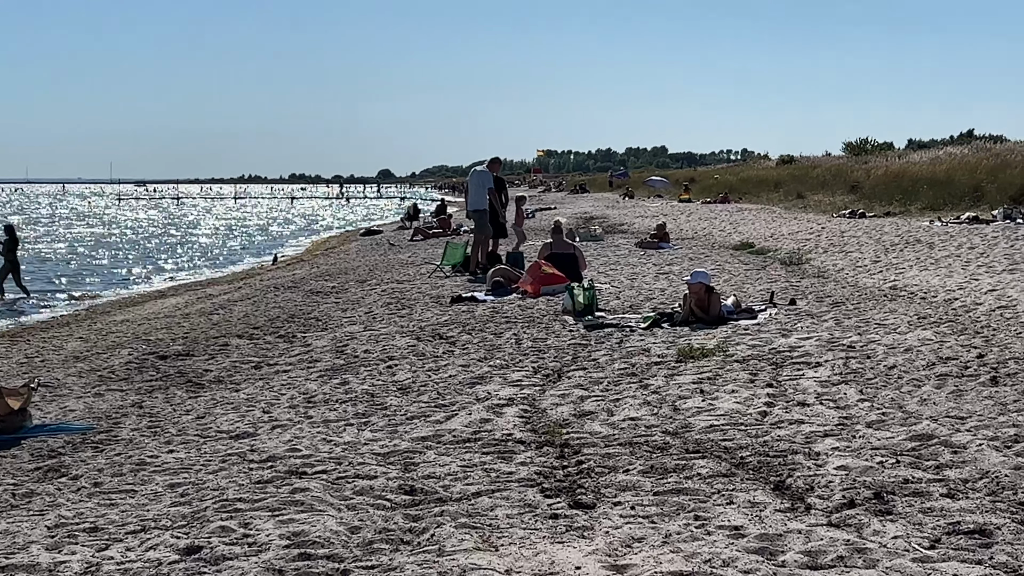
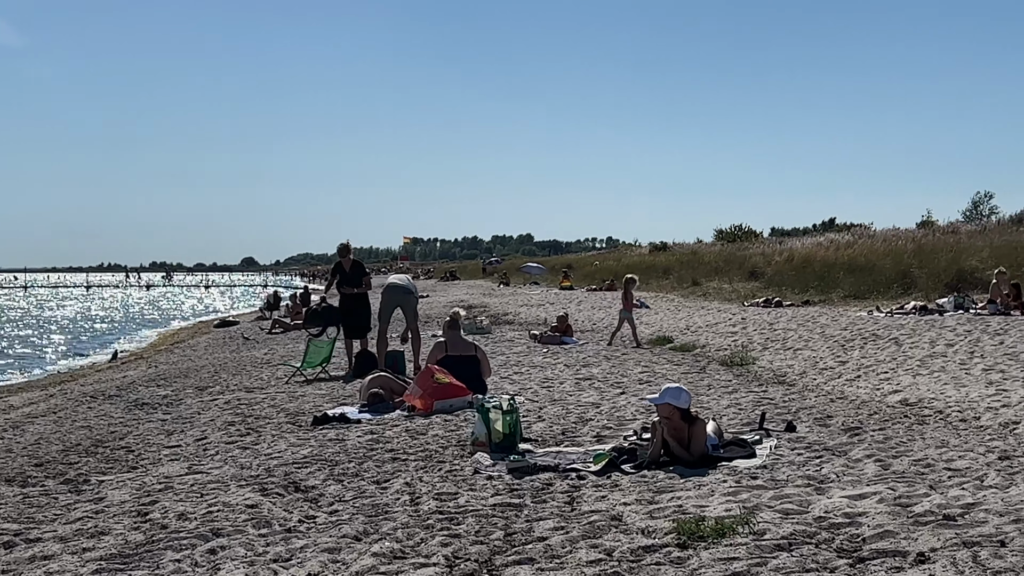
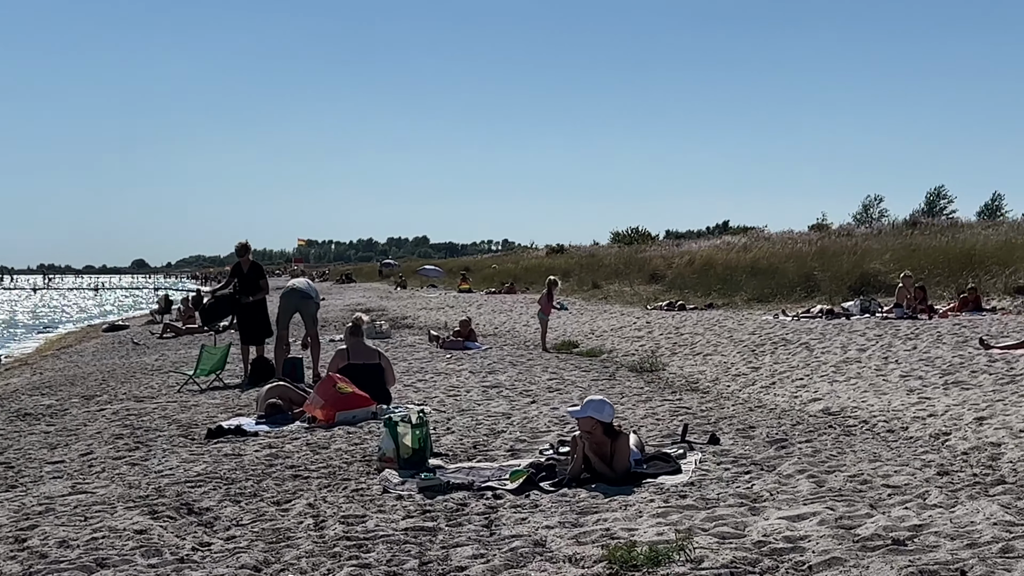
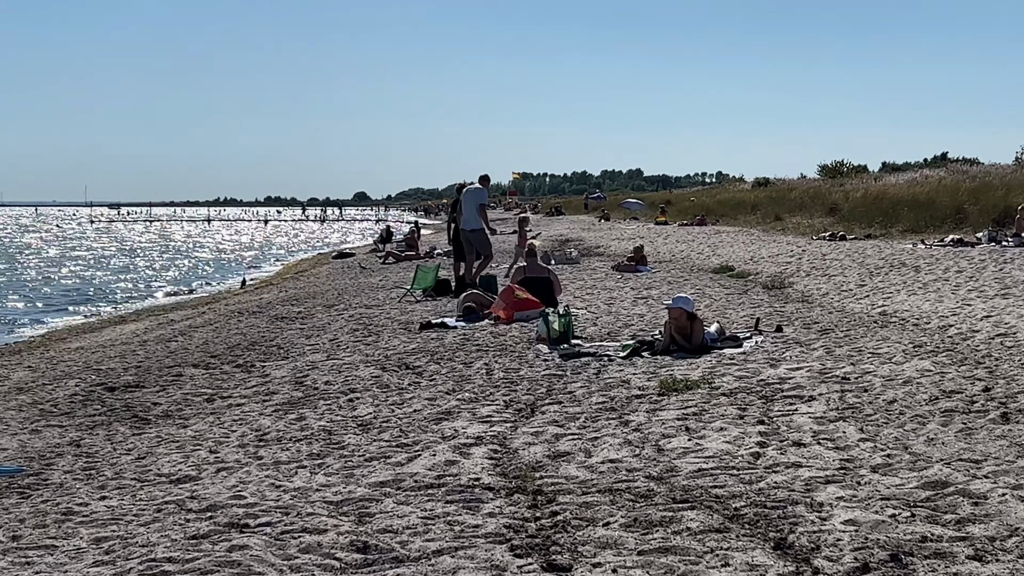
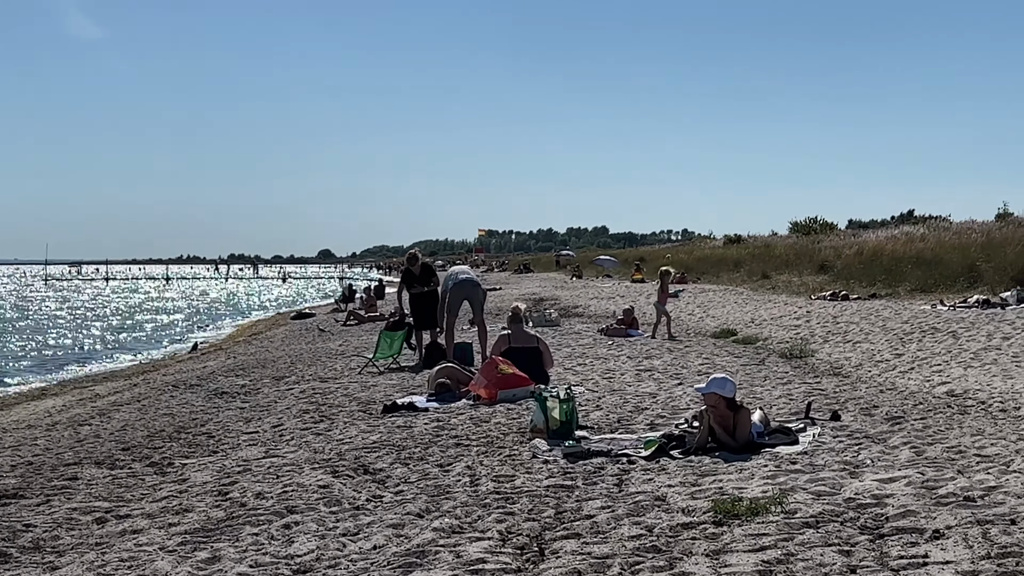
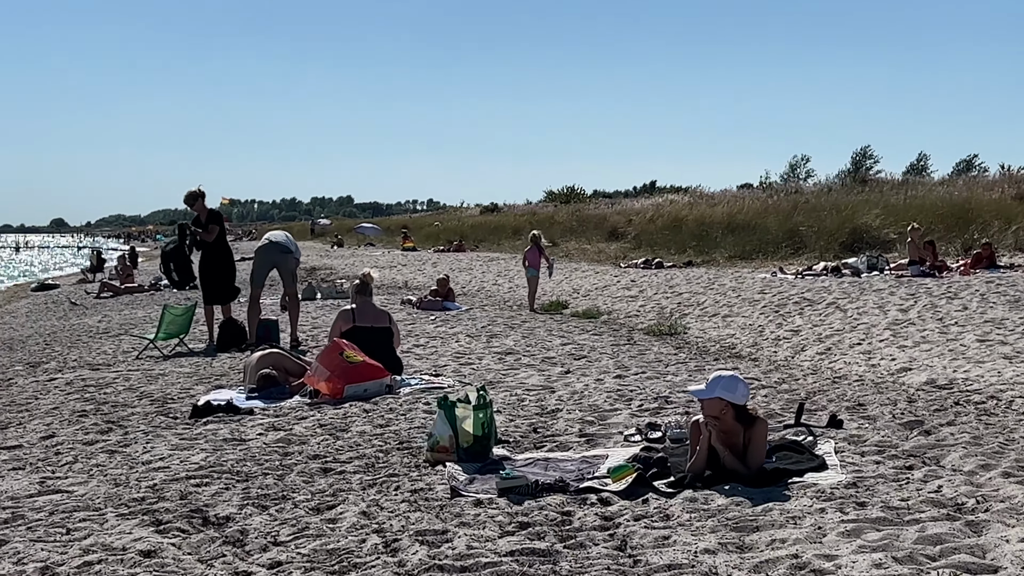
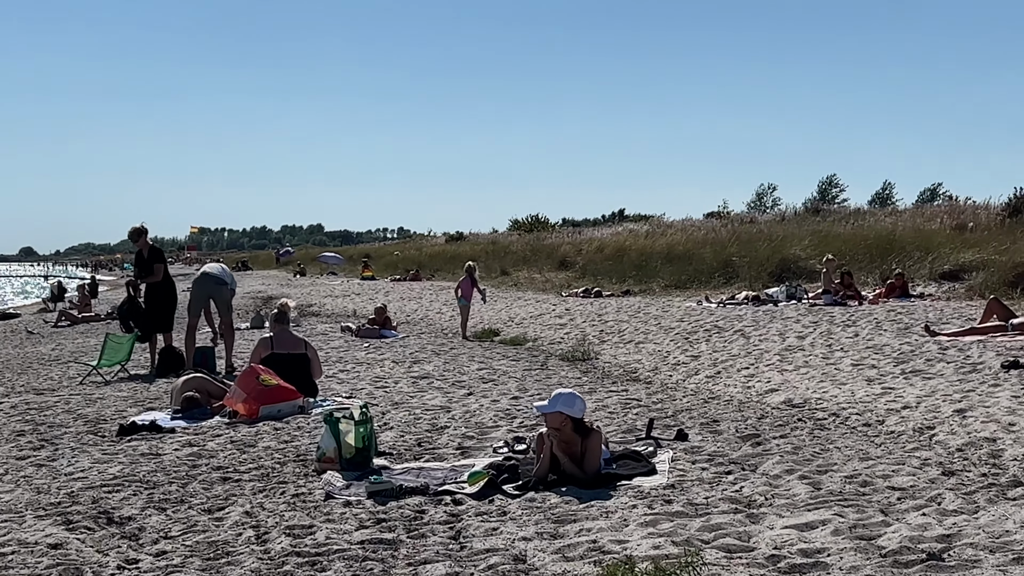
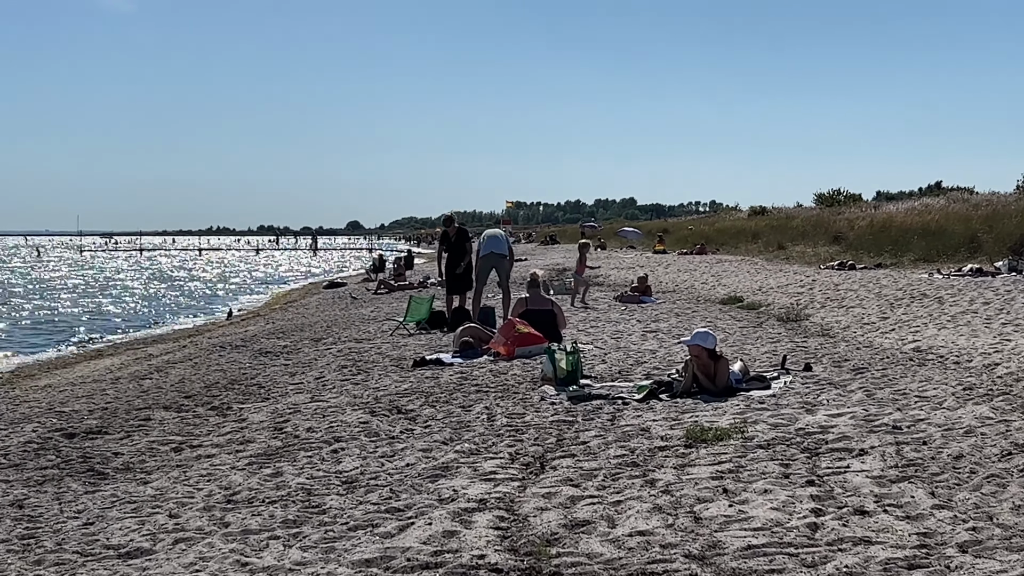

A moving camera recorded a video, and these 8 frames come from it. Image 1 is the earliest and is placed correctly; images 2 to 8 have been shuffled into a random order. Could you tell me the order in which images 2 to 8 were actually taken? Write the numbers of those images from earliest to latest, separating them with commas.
4, 8, 5, 2, 3, 7, 6
